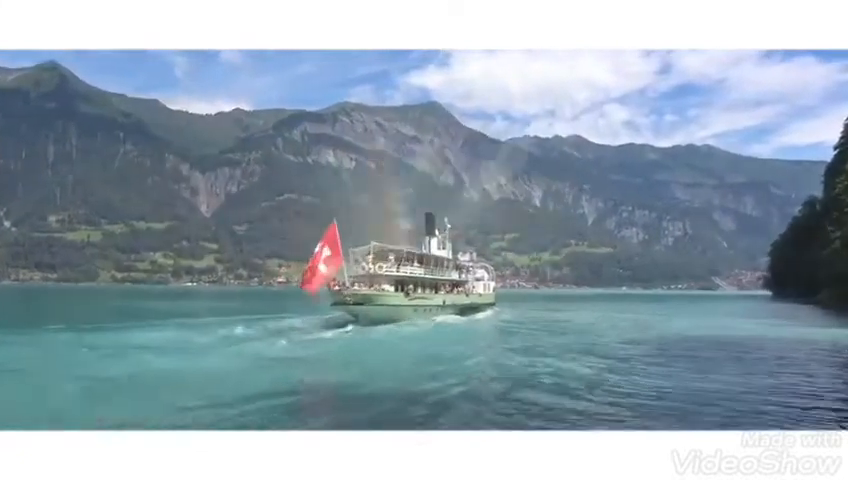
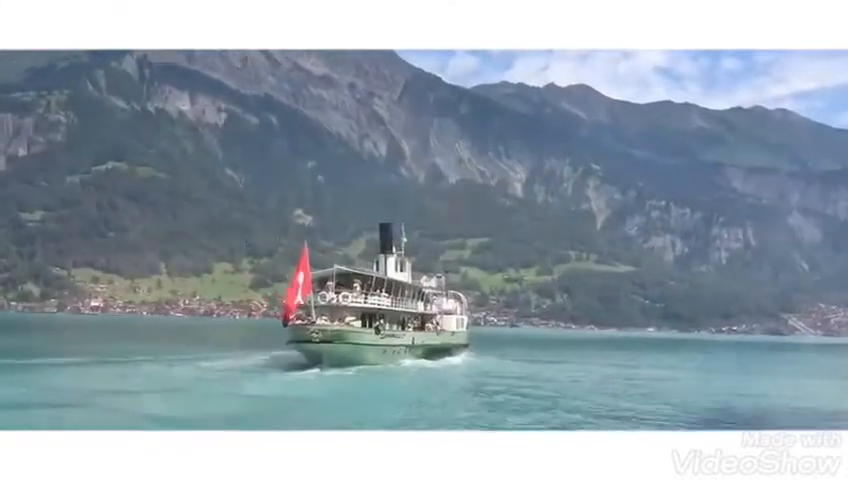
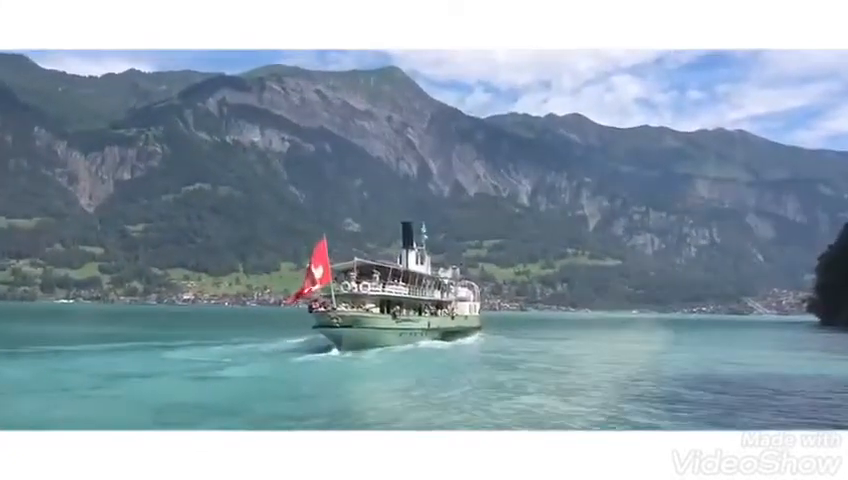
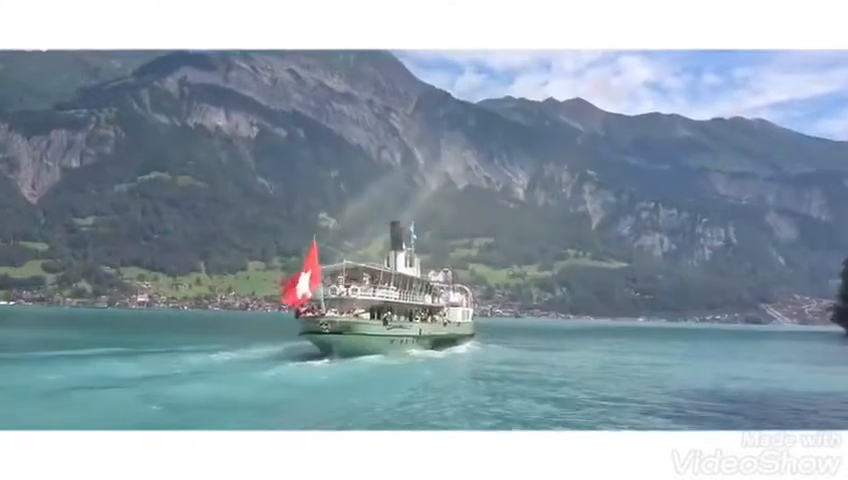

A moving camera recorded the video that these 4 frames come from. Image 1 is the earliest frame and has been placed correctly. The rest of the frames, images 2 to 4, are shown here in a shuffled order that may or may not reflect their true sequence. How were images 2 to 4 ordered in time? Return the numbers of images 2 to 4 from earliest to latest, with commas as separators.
3, 4, 2
